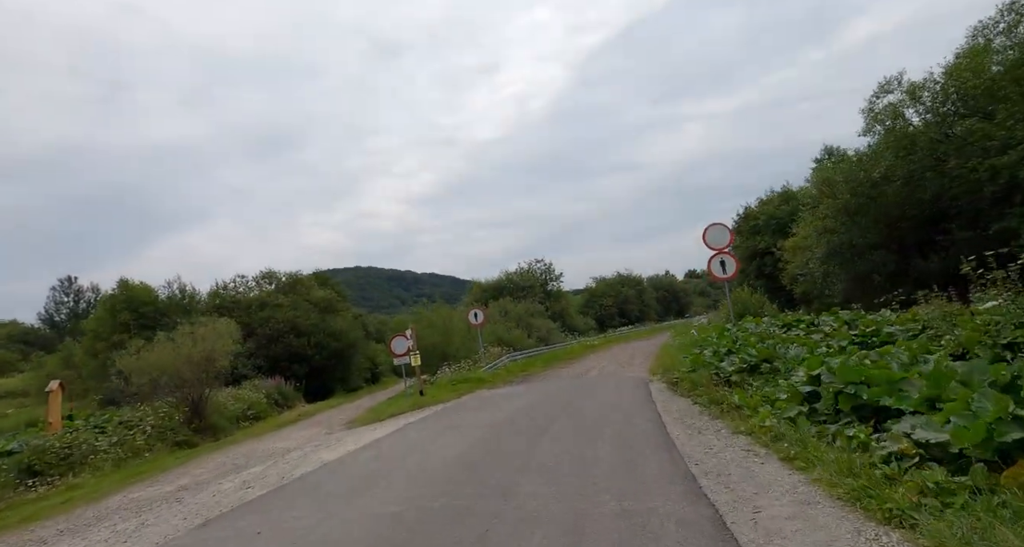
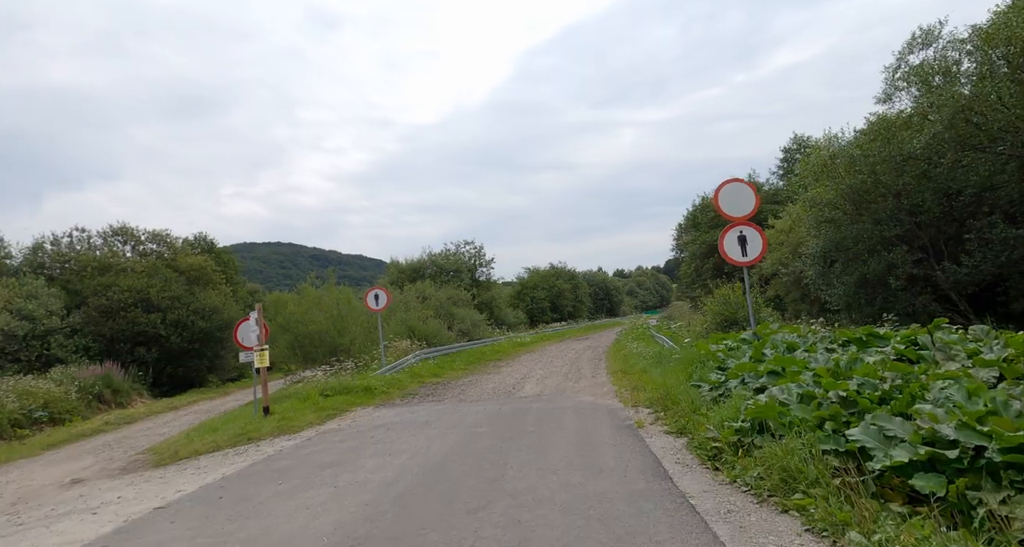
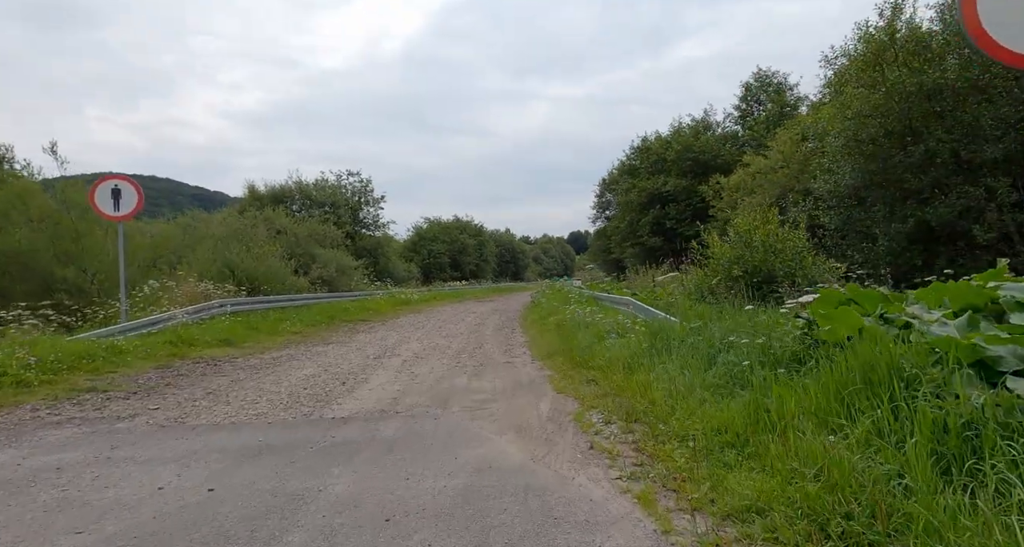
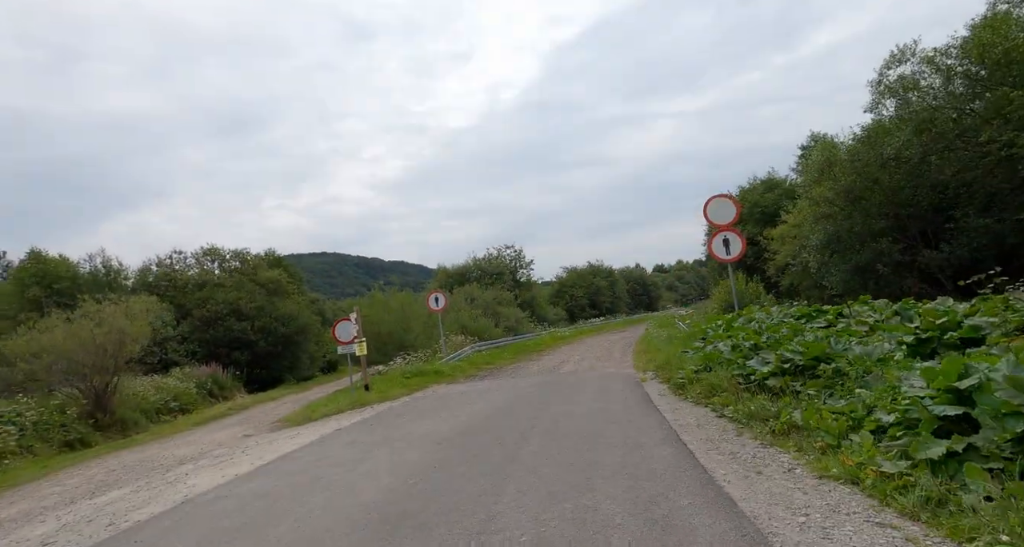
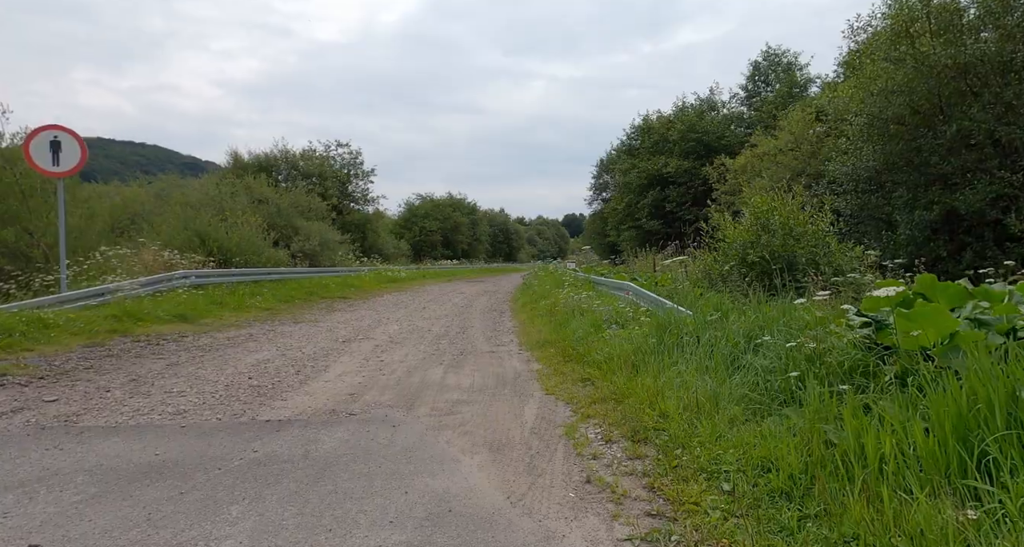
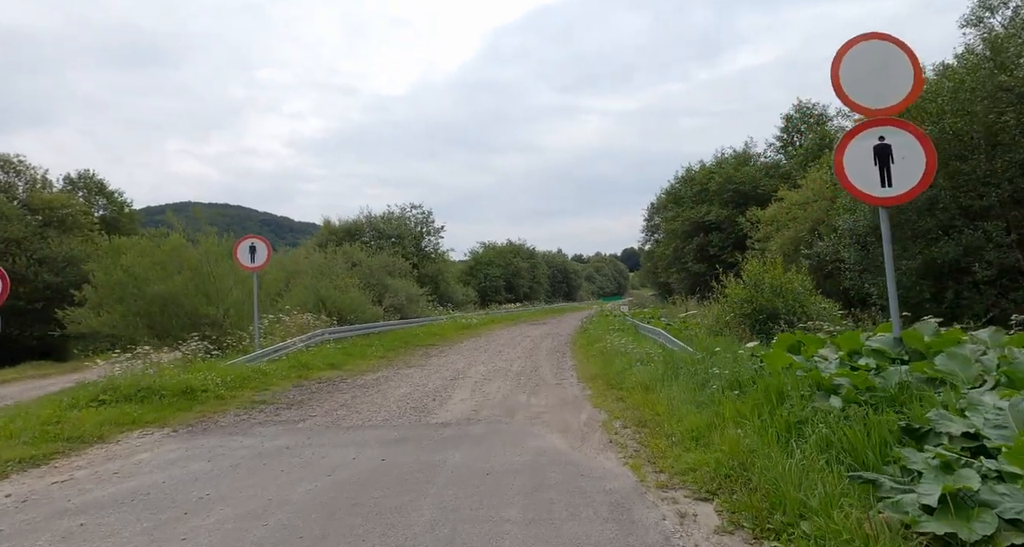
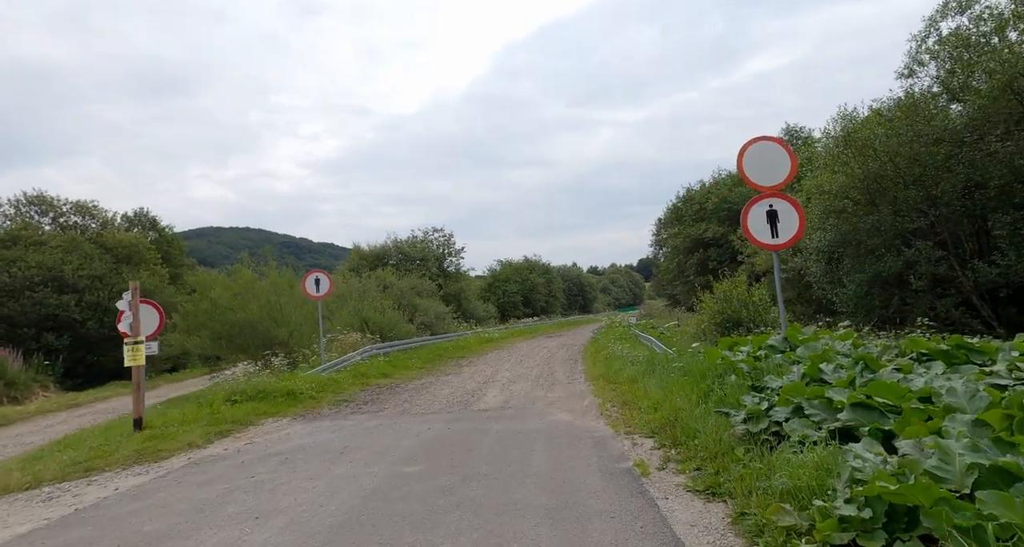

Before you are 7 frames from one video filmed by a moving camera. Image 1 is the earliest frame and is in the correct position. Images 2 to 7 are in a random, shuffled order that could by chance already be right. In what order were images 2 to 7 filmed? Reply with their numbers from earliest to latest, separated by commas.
4, 2, 7, 6, 3, 5
